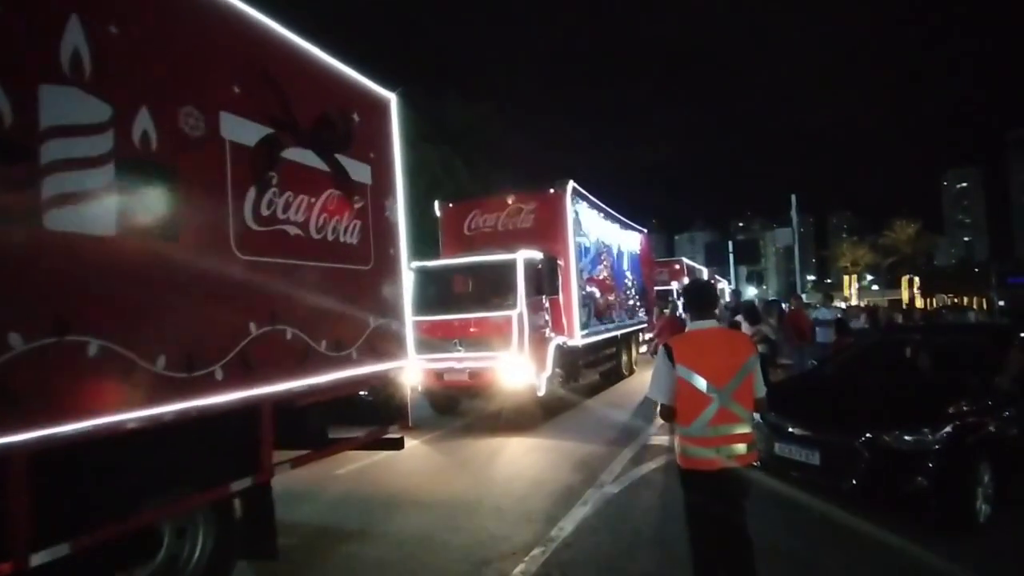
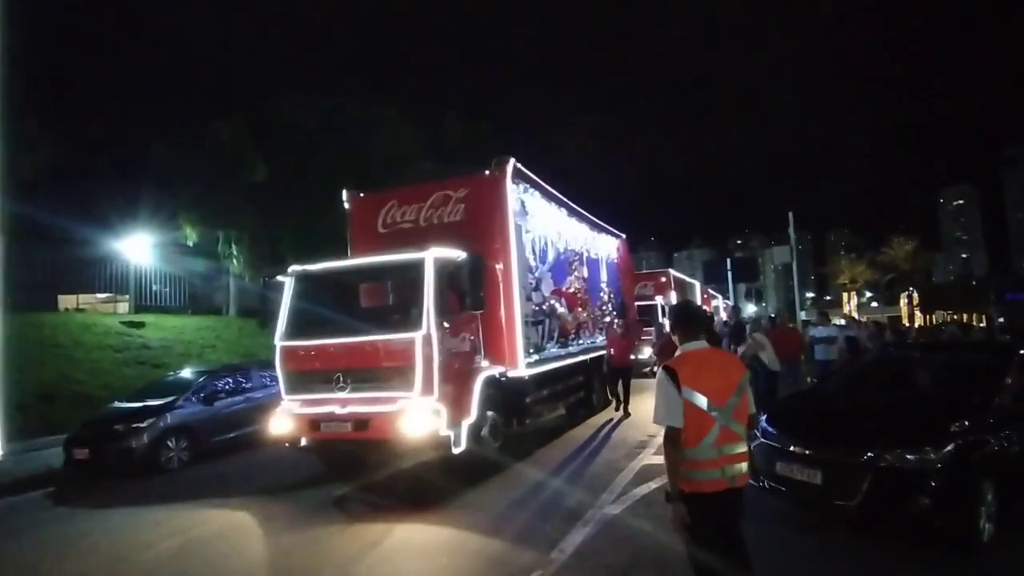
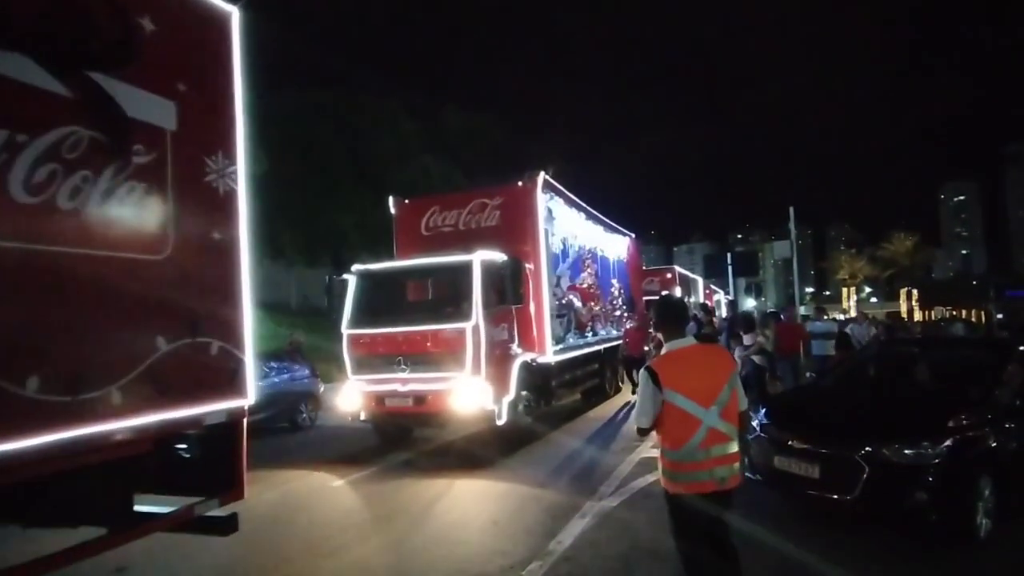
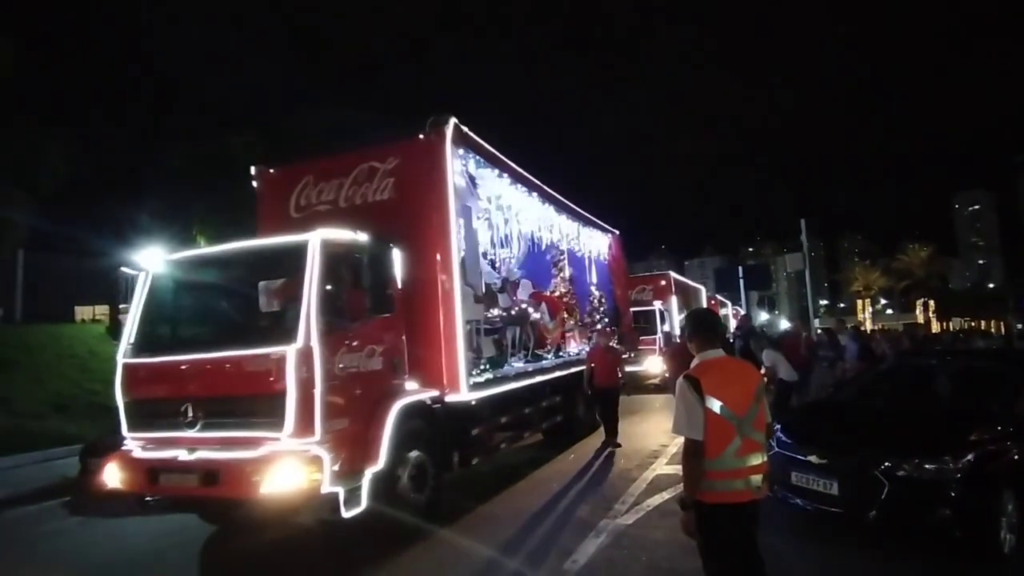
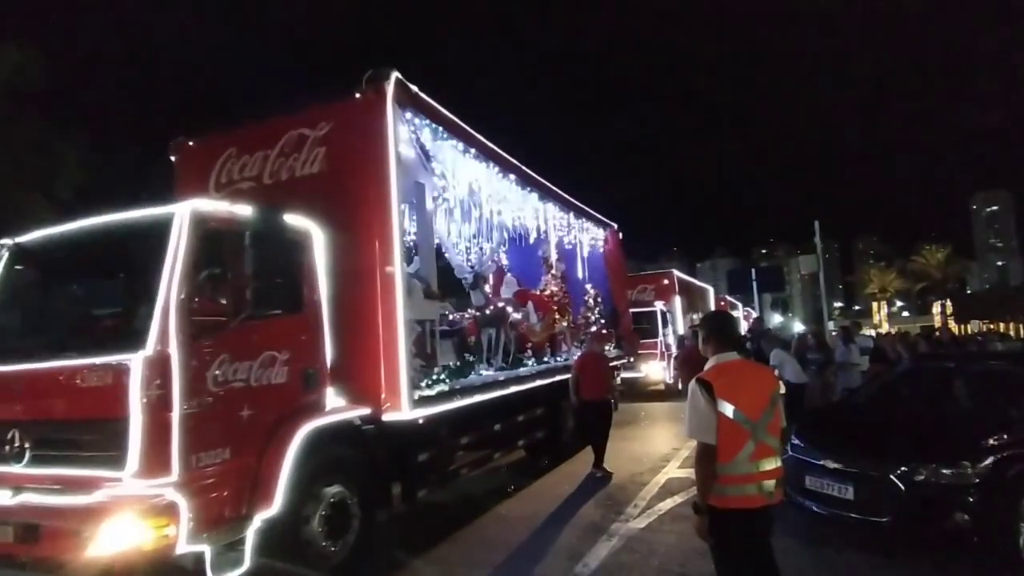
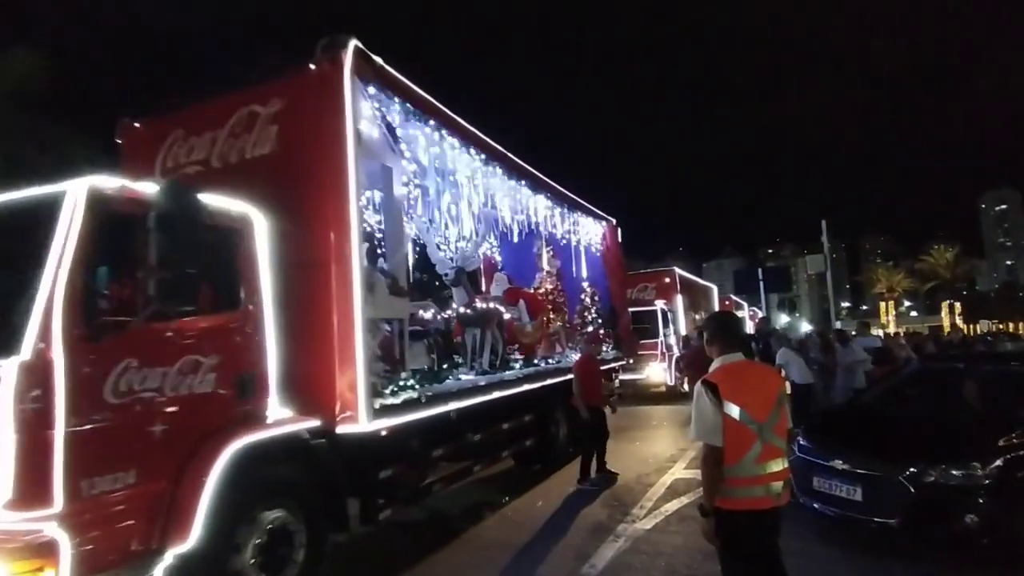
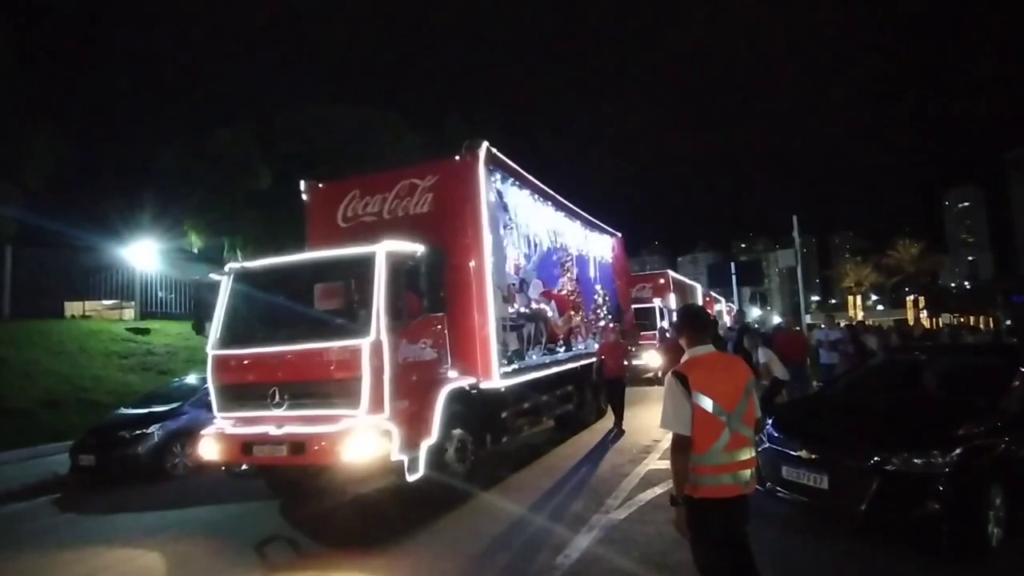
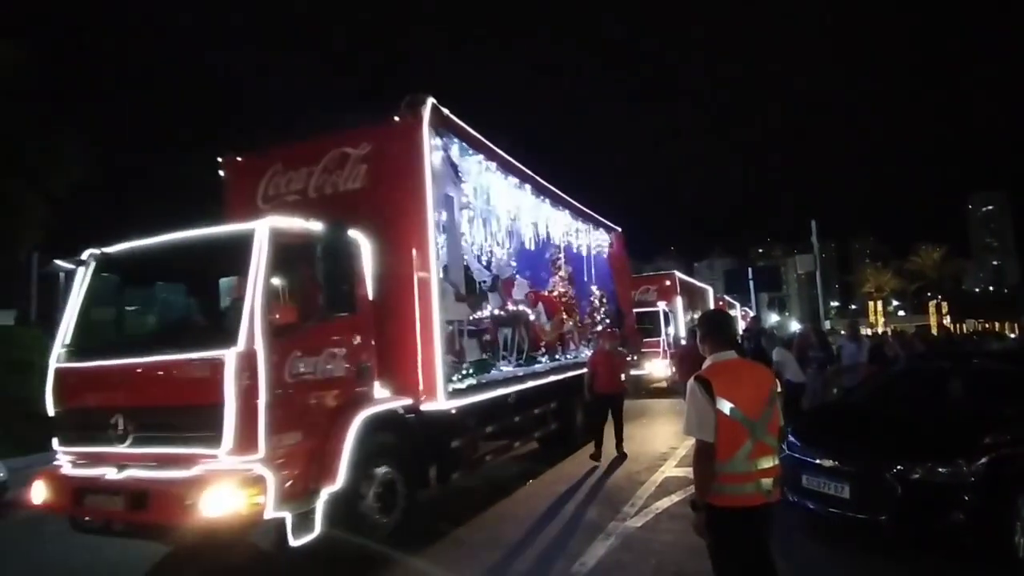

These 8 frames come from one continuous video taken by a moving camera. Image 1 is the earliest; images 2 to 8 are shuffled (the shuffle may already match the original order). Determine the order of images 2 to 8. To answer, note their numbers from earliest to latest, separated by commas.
3, 2, 7, 4, 8, 5, 6
